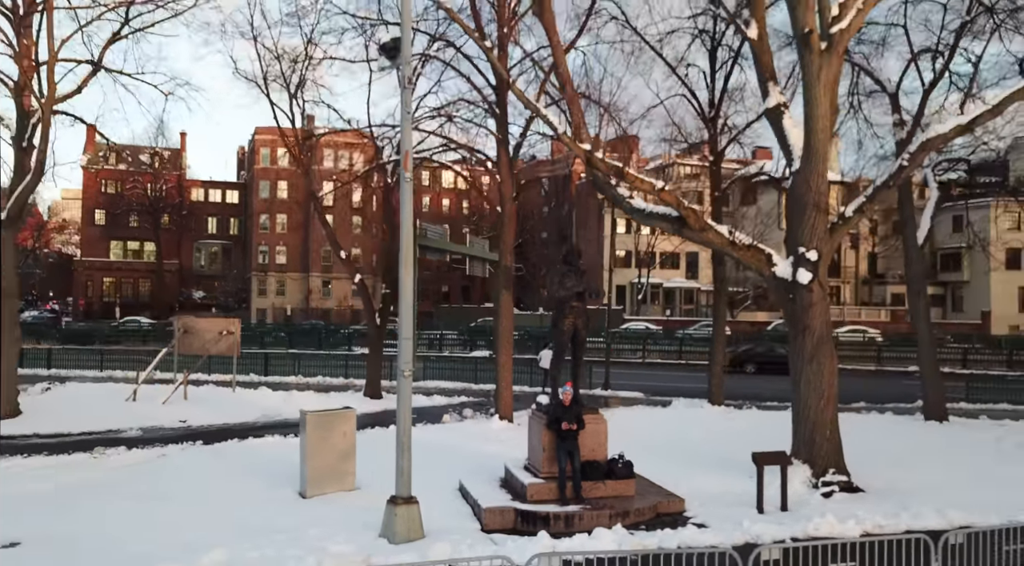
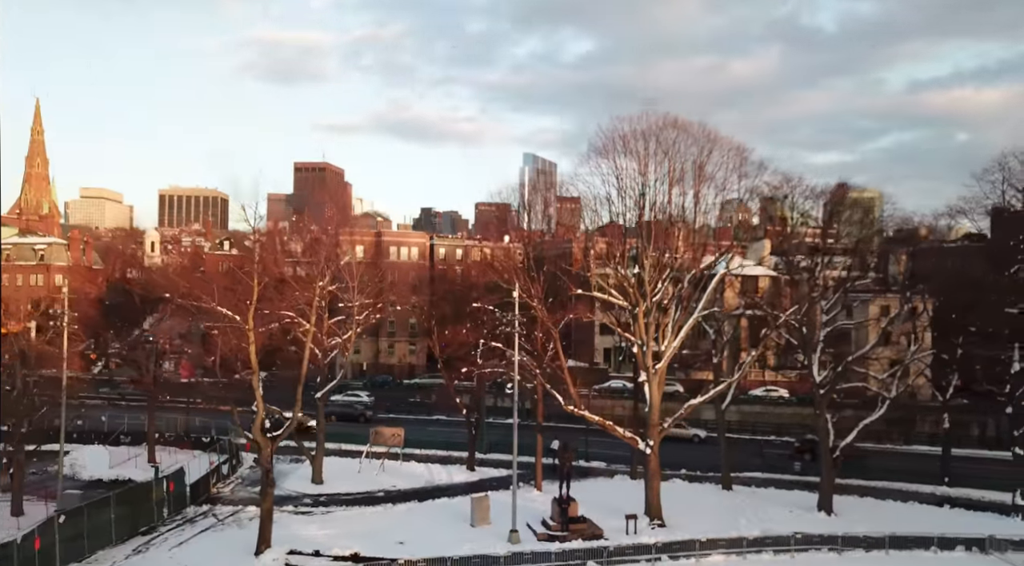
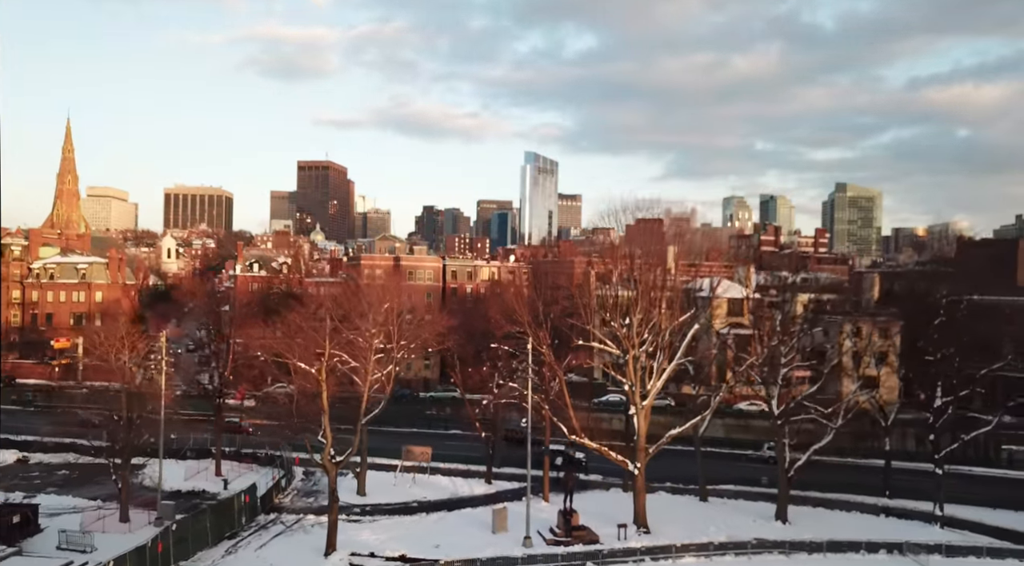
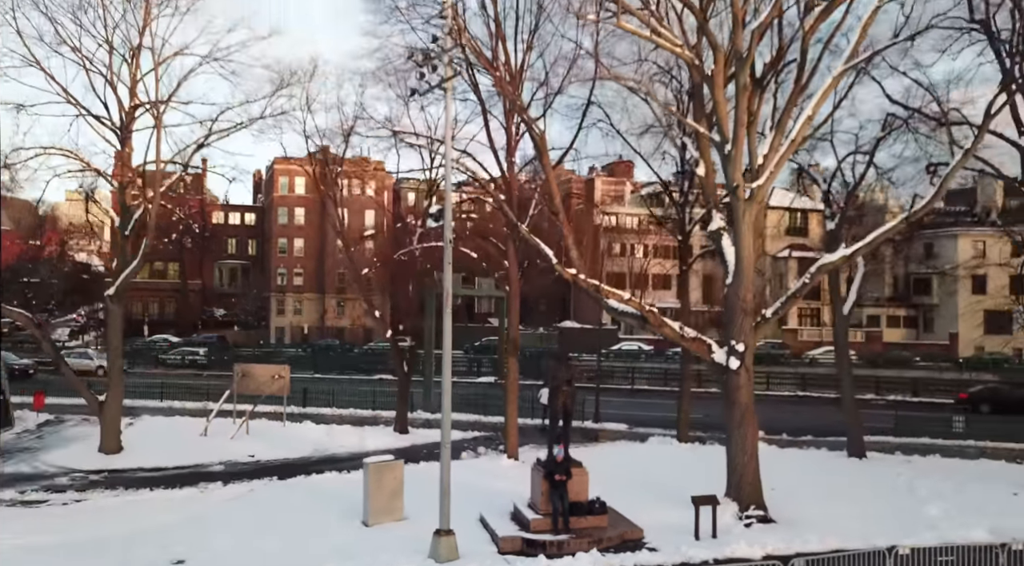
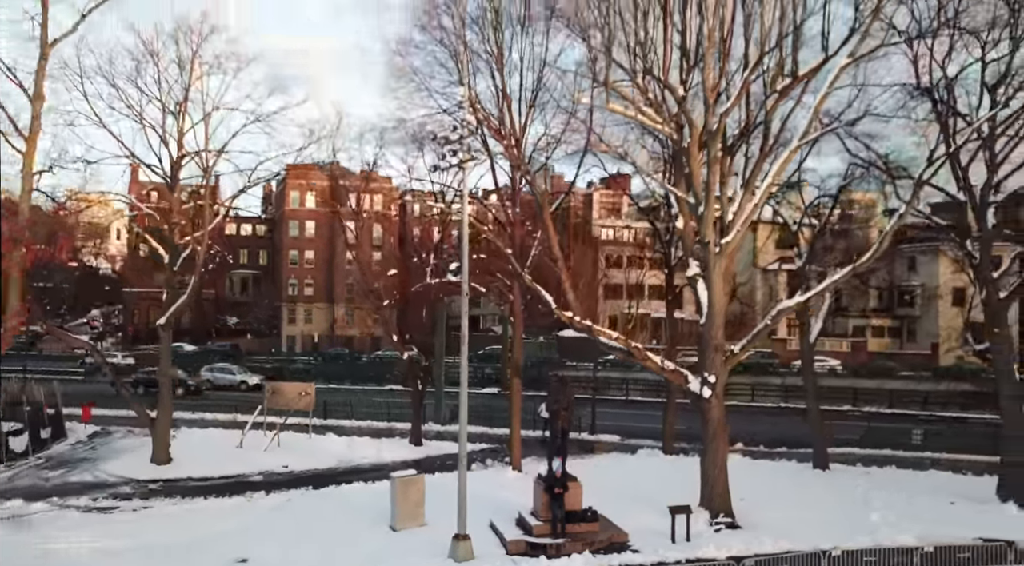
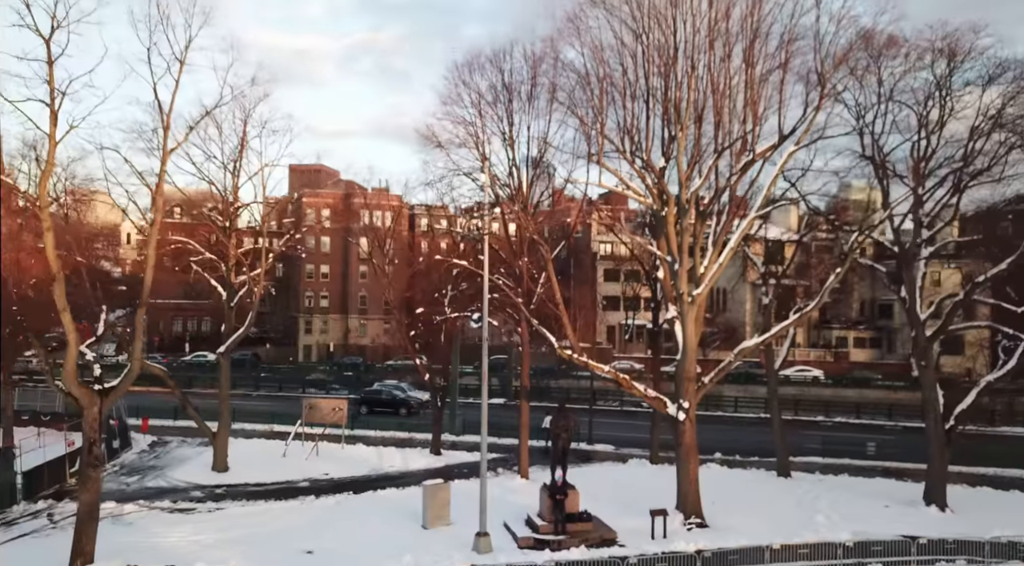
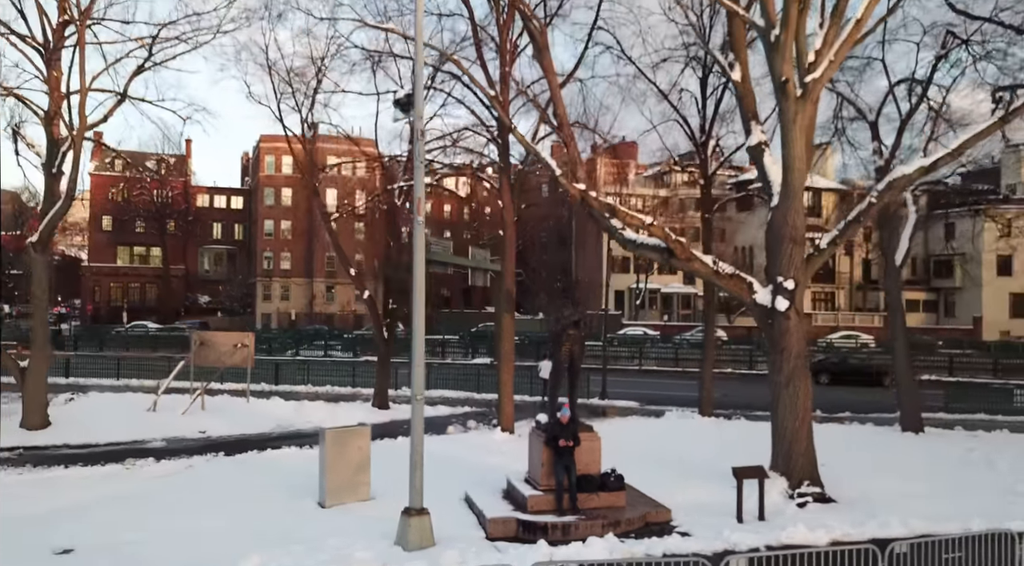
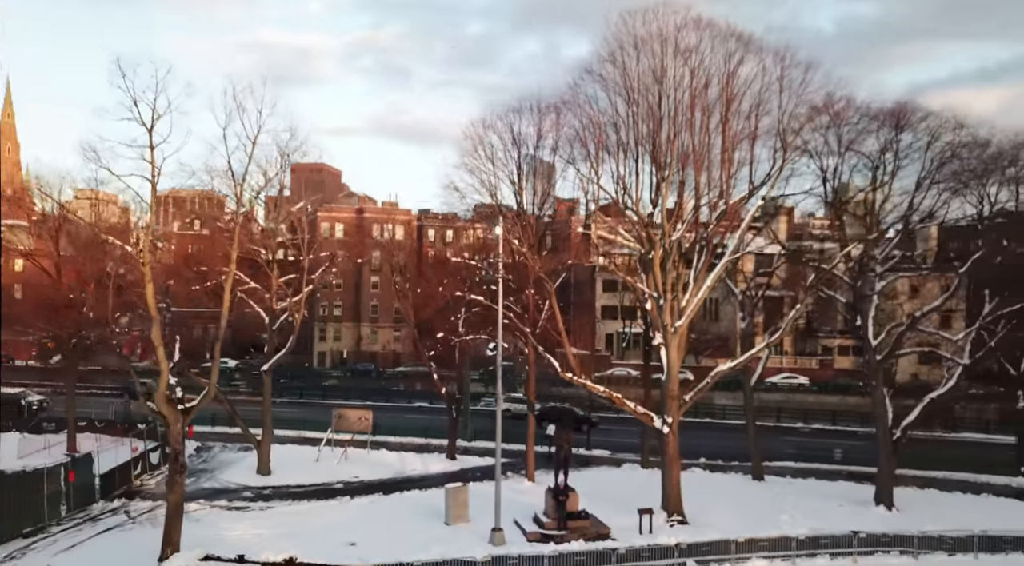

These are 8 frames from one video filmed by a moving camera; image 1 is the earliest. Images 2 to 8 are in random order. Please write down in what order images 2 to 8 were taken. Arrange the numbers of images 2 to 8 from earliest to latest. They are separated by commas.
7, 4, 5, 6, 8, 2, 3
